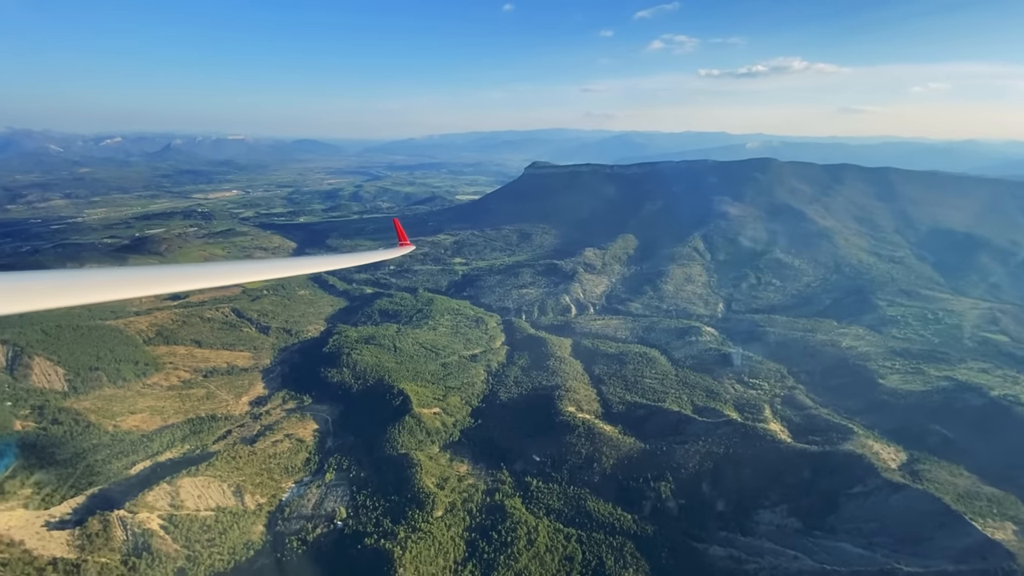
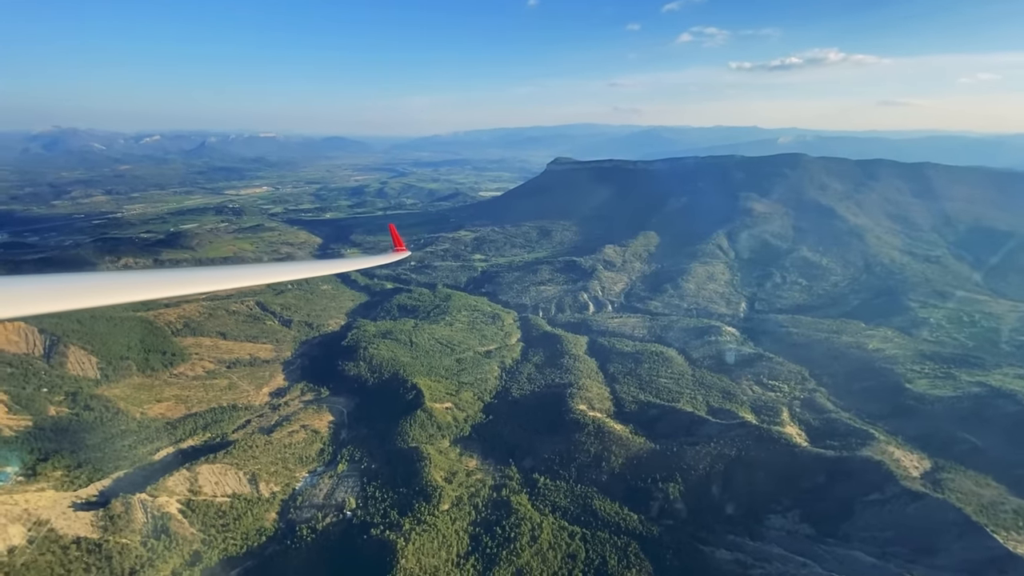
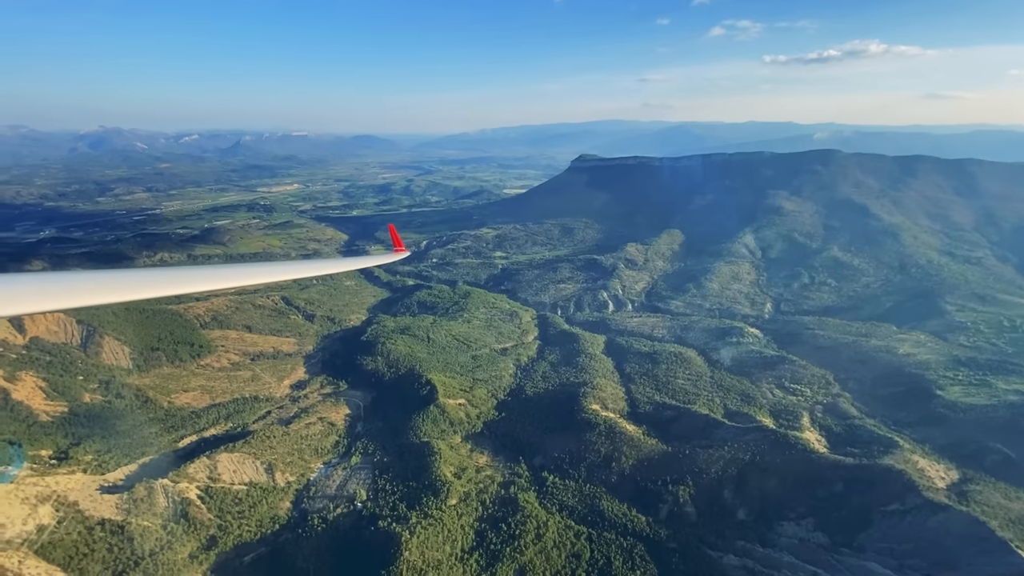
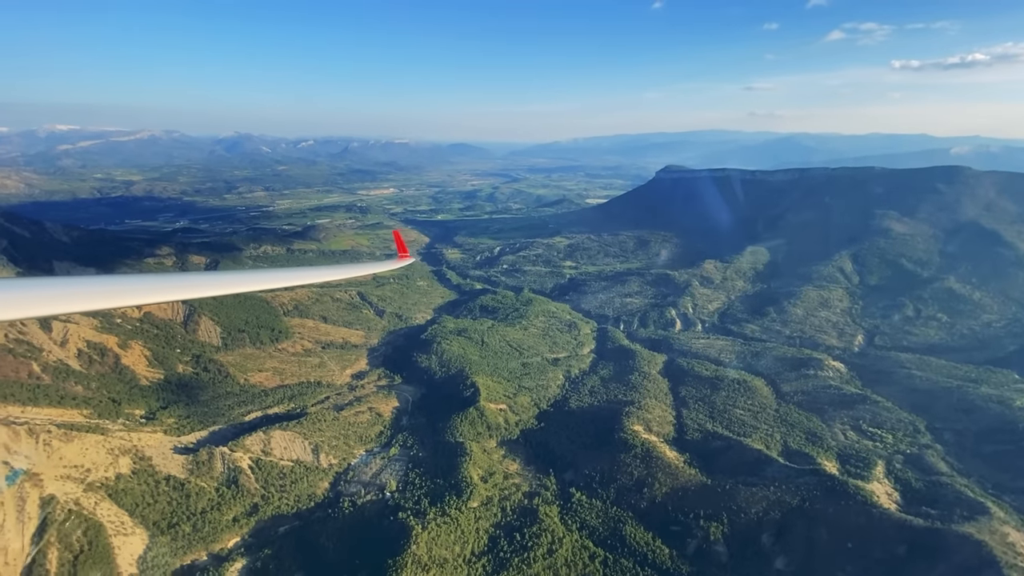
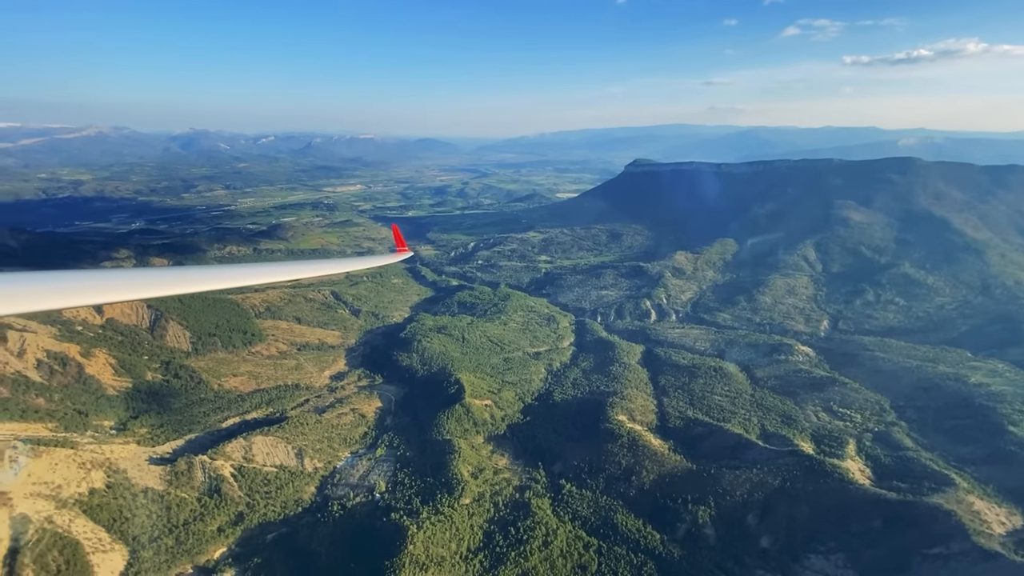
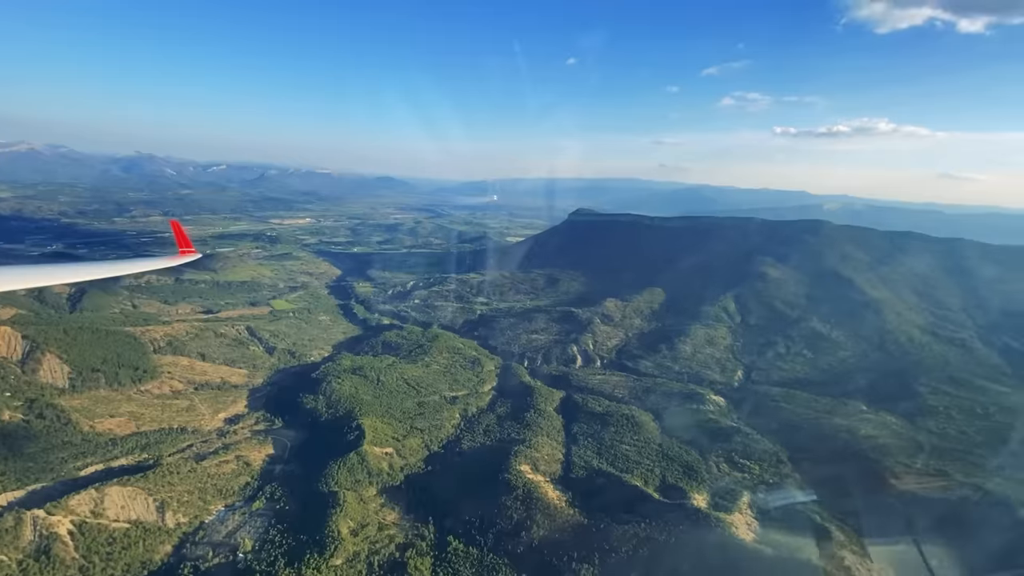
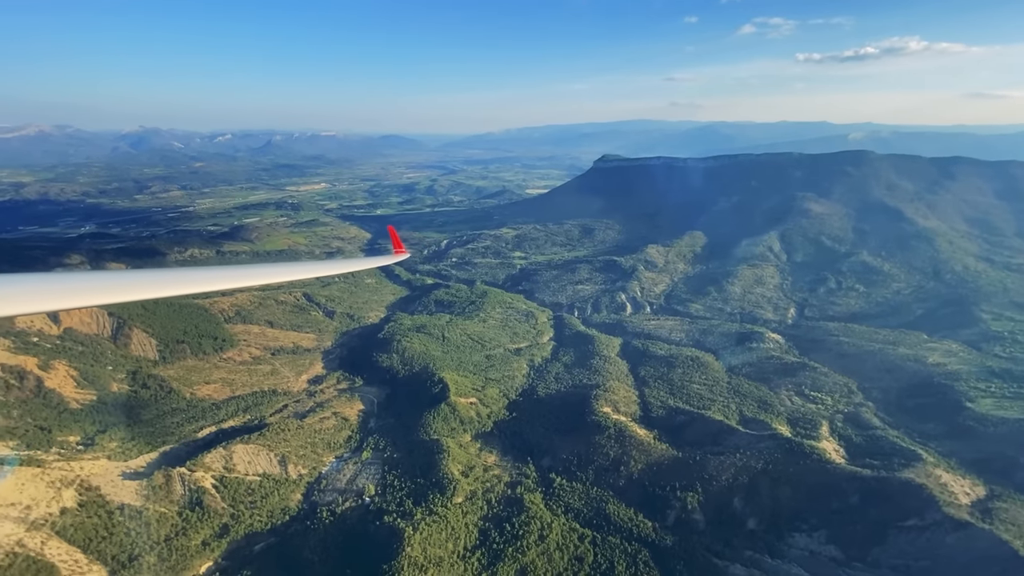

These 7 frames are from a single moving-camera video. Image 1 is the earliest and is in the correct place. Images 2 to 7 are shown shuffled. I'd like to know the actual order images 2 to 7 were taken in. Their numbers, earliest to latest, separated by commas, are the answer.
2, 3, 7, 5, 4, 6
